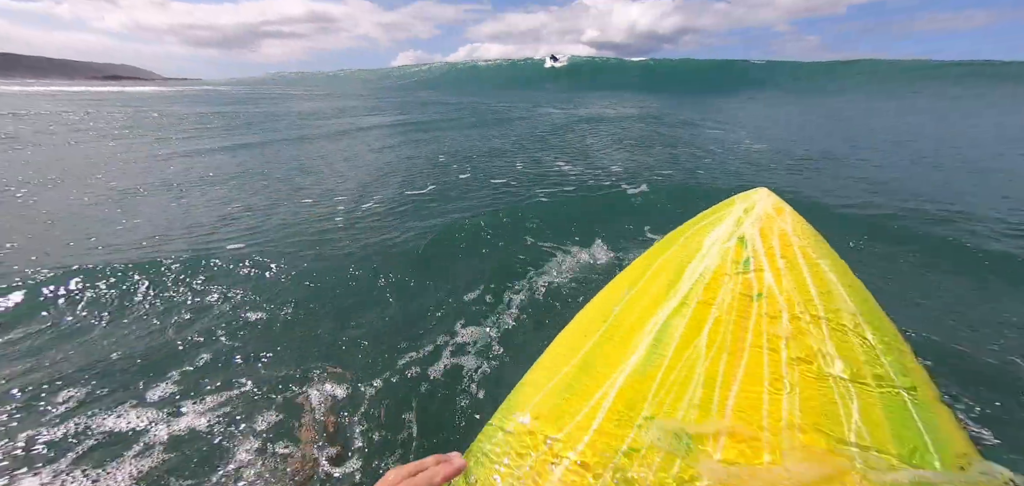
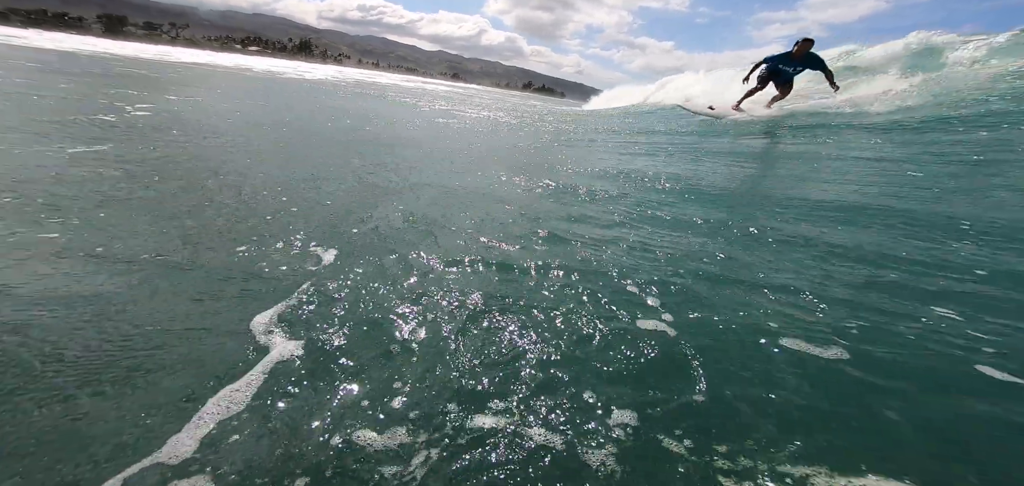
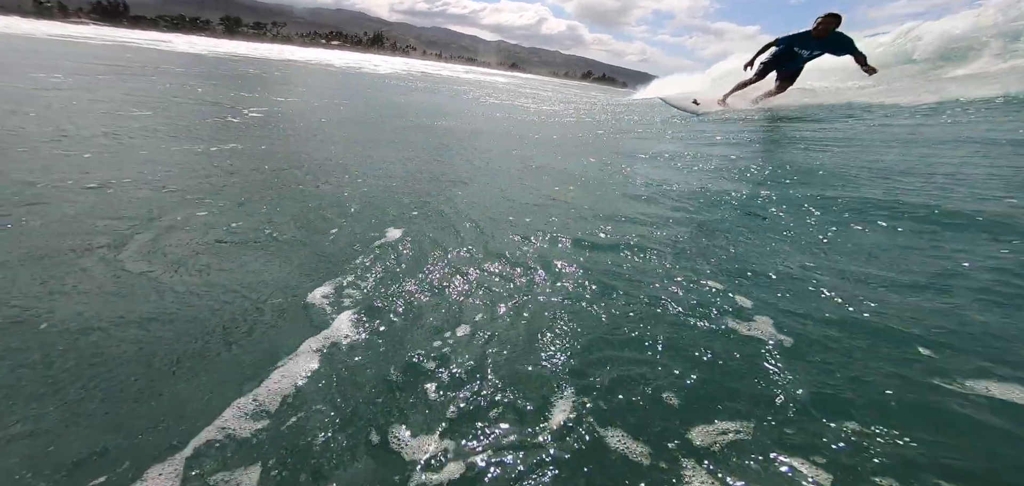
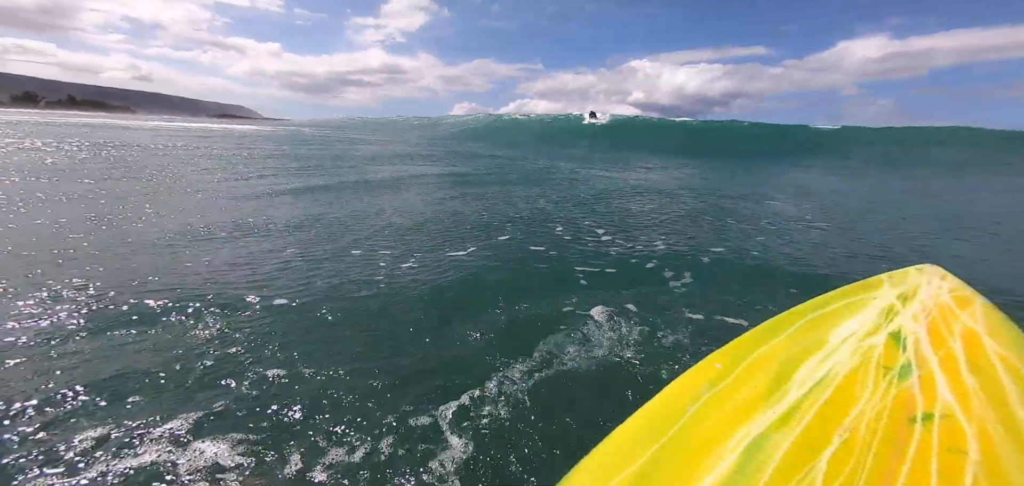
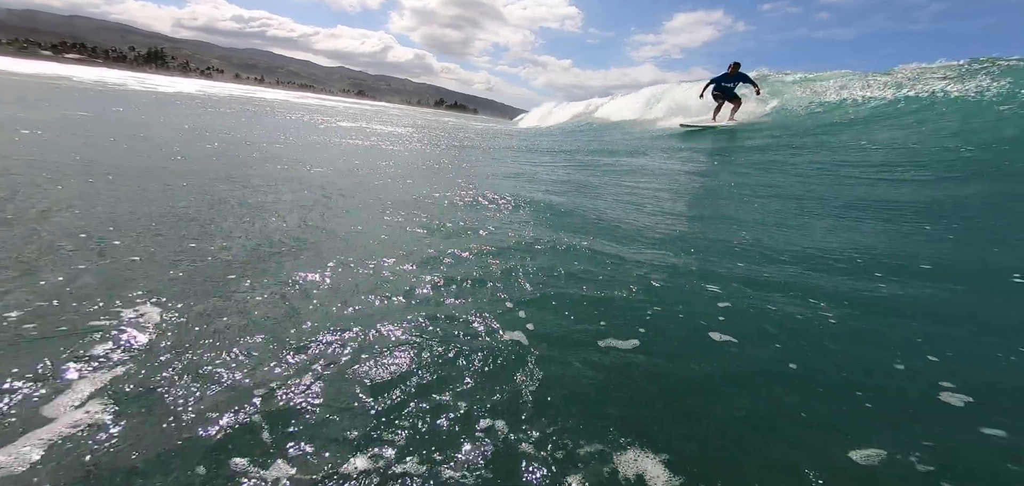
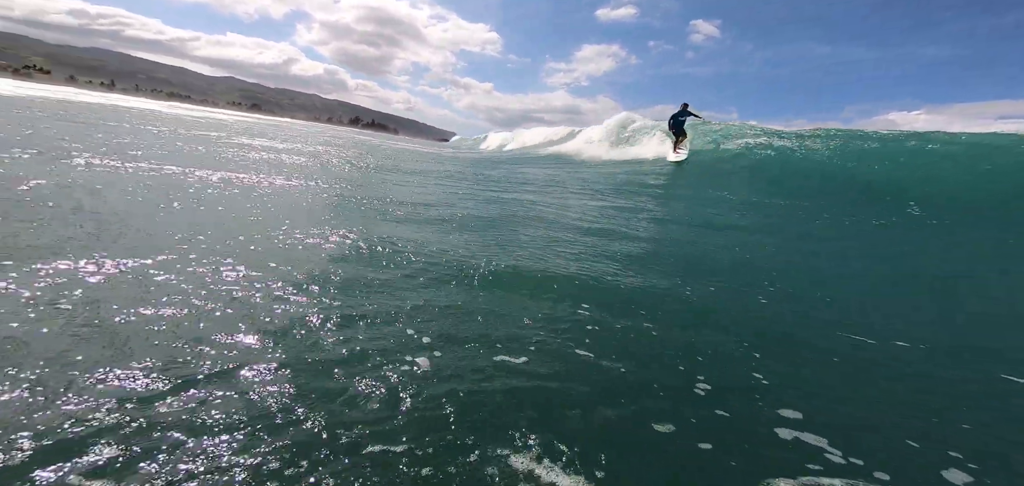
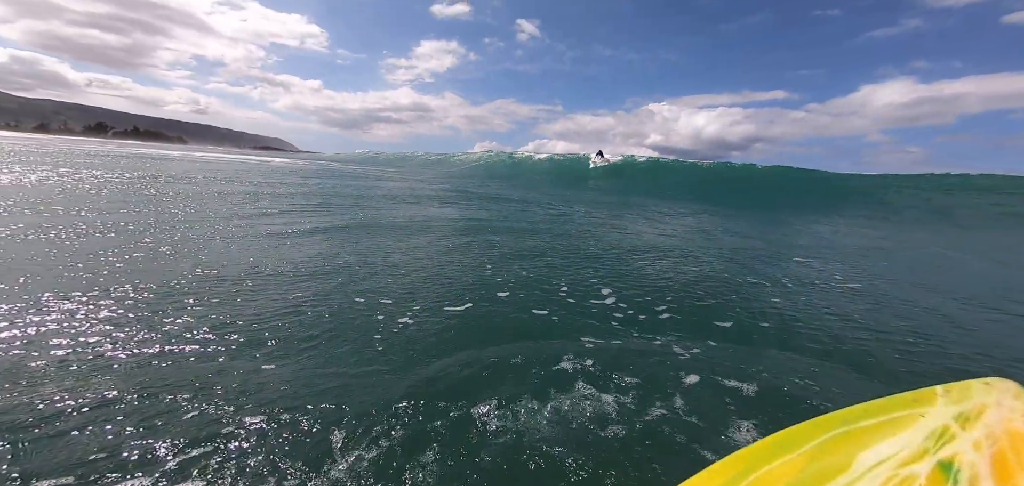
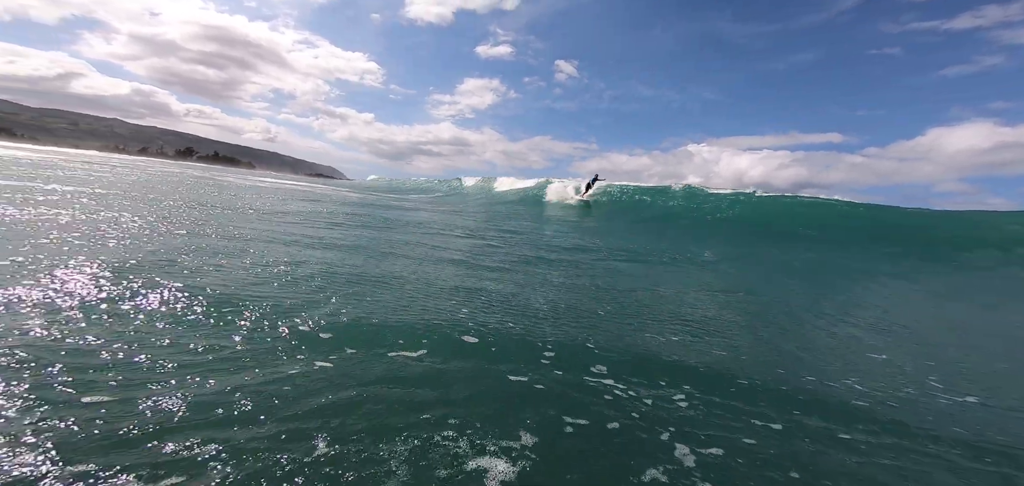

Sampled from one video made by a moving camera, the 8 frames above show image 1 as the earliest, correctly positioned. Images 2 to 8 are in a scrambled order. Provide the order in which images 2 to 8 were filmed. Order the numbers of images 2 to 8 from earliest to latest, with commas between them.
4, 7, 8, 6, 5, 2, 3
